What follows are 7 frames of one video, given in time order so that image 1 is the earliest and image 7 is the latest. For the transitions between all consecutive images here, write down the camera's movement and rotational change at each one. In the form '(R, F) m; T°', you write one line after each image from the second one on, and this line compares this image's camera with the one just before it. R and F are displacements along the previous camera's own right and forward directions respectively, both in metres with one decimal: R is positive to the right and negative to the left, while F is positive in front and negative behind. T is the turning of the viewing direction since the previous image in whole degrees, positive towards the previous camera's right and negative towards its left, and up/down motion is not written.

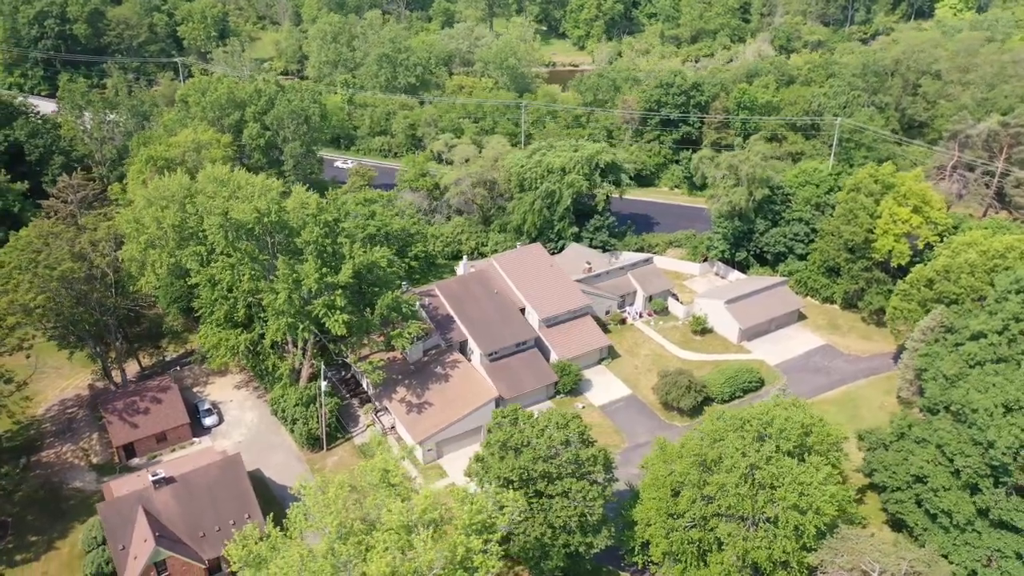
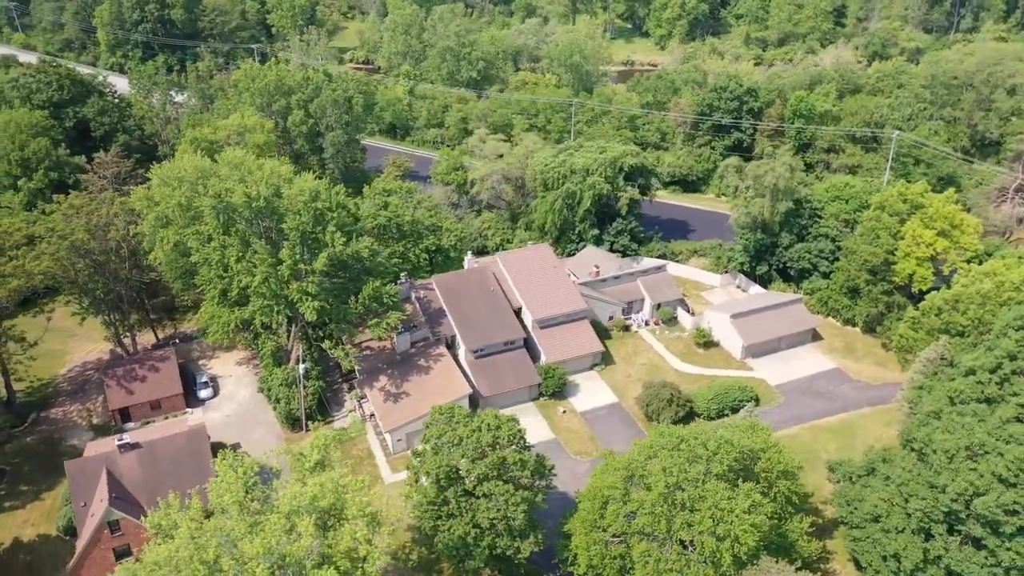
(+5.6, +0.3) m; -7°
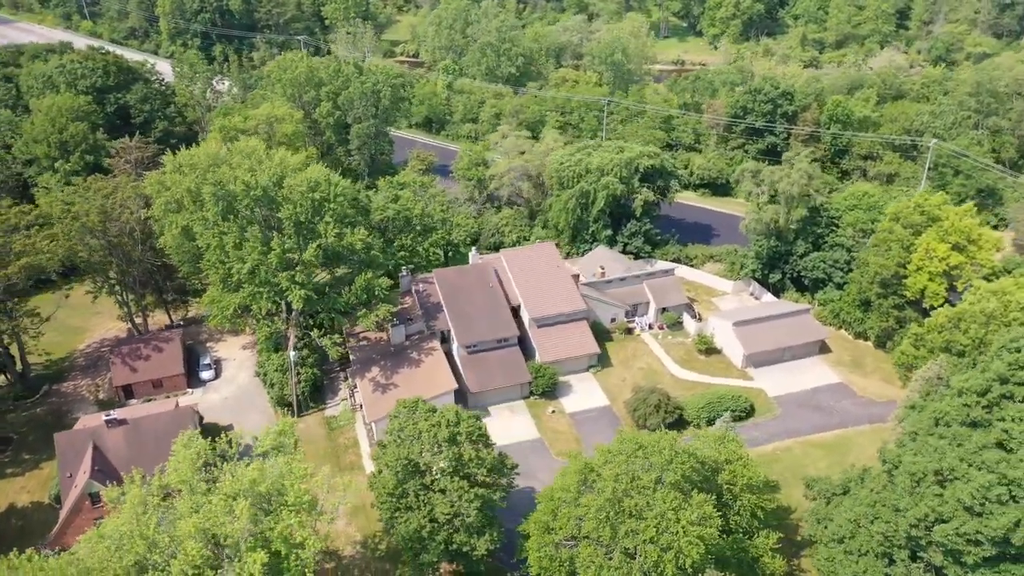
(+3.5, +0.1) m; -4°
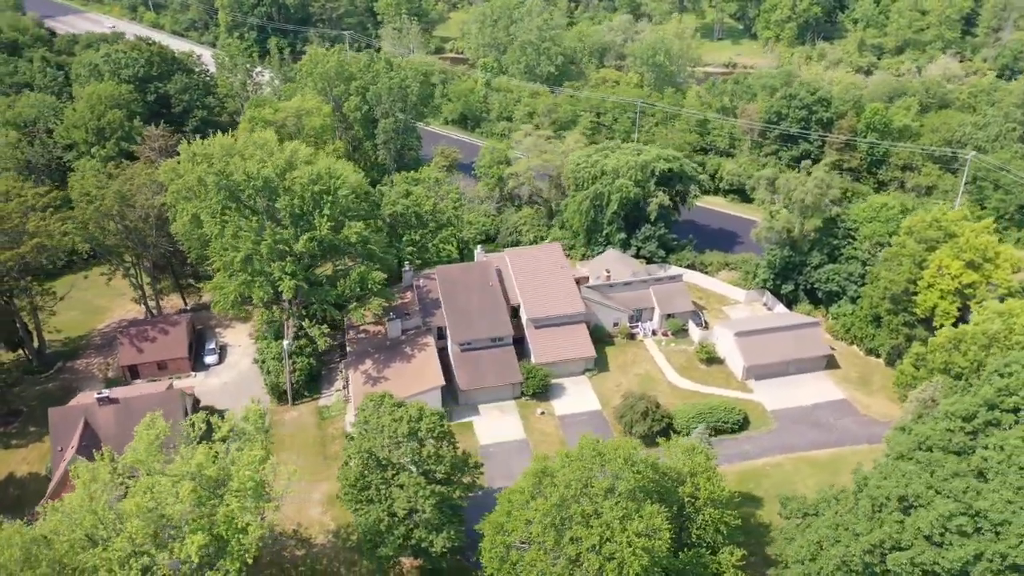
(+3.4, +0.2) m; -4°
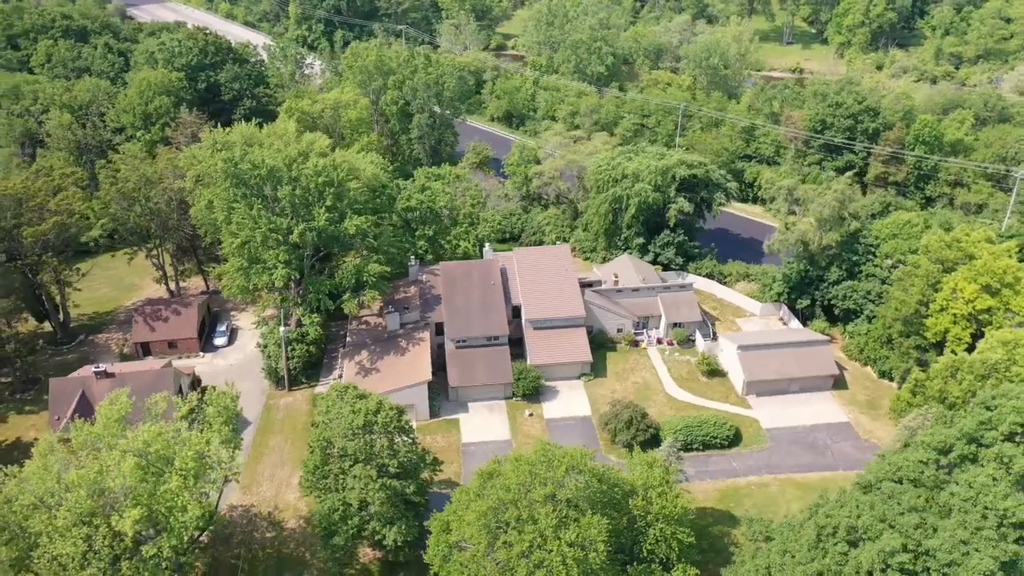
(+4.1, +0.3) m; -5°
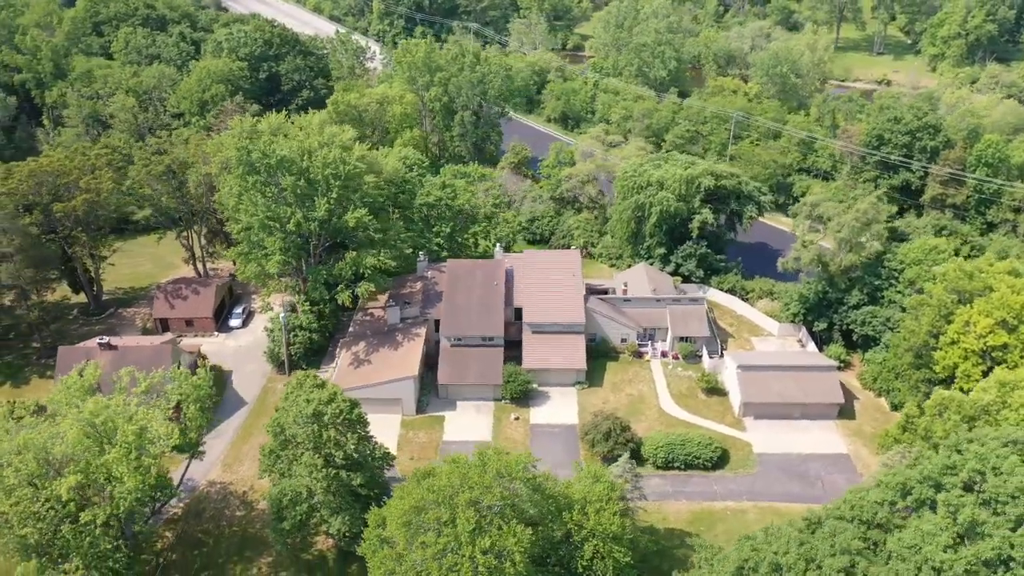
(+4.9, +0.5) m; -6°
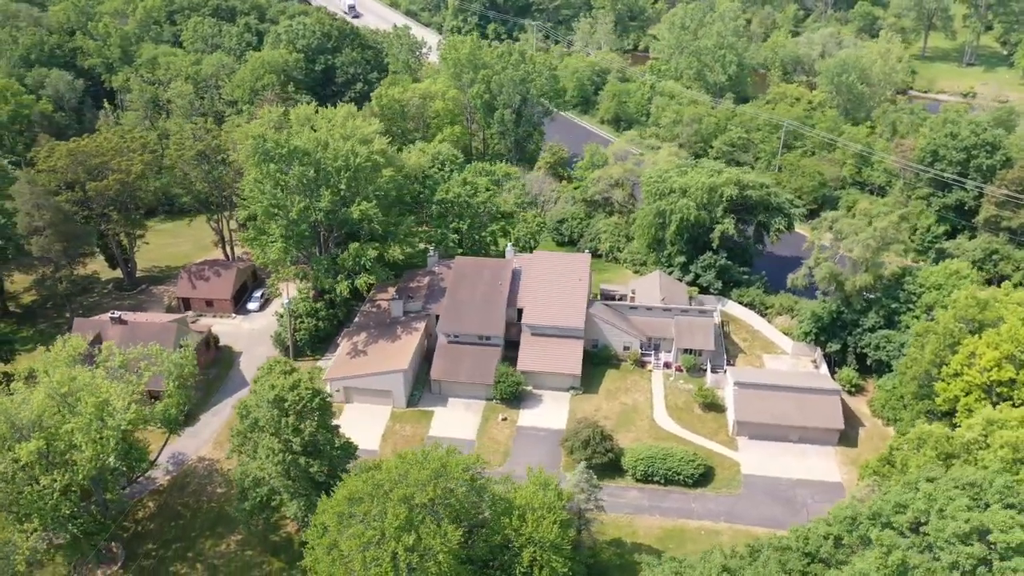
(+4.5, +0.4) m; -6°
